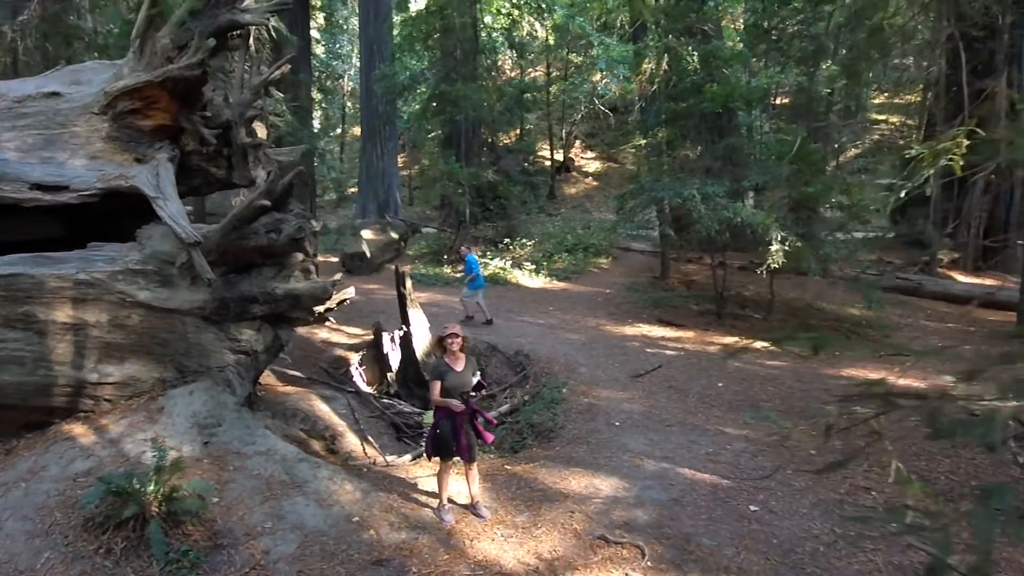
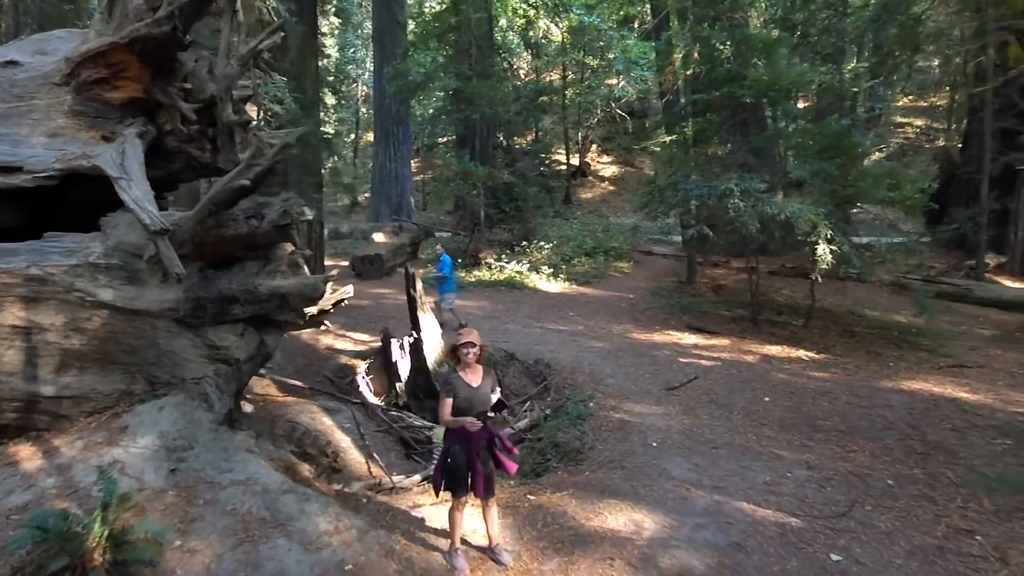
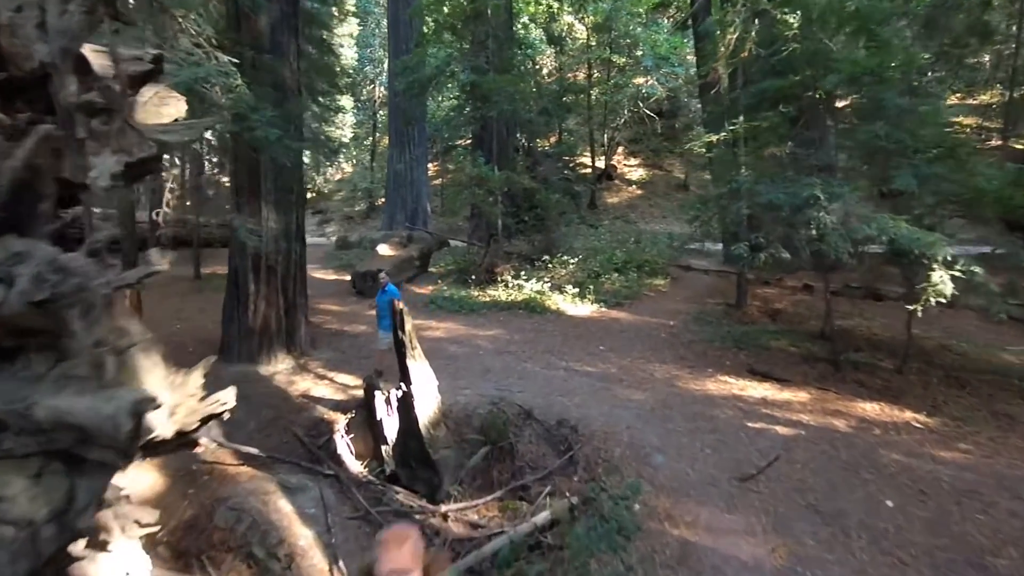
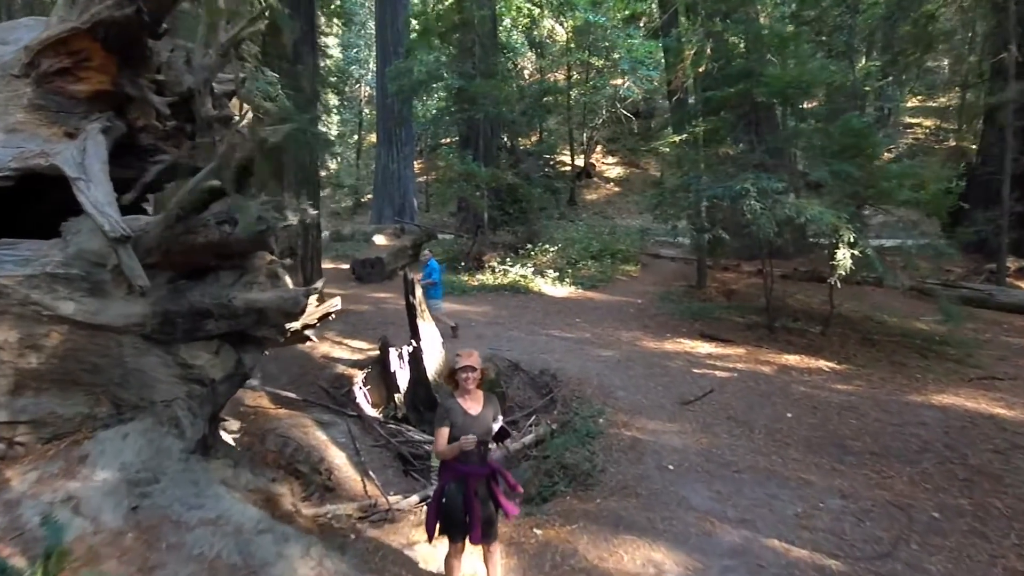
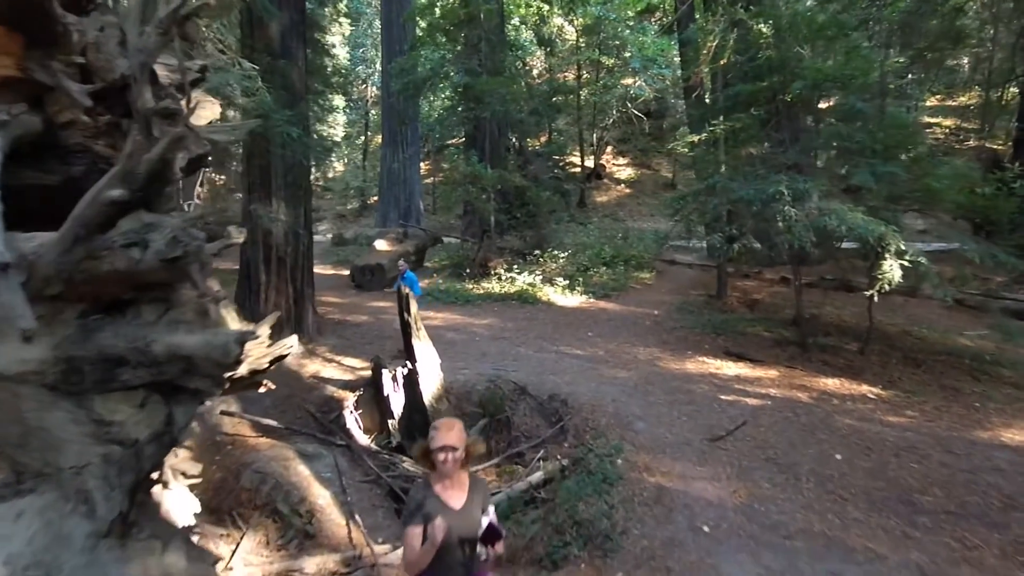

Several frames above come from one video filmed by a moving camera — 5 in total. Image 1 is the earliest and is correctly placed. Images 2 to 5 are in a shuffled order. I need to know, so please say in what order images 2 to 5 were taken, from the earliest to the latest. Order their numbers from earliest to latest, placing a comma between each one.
2, 4, 5, 3
